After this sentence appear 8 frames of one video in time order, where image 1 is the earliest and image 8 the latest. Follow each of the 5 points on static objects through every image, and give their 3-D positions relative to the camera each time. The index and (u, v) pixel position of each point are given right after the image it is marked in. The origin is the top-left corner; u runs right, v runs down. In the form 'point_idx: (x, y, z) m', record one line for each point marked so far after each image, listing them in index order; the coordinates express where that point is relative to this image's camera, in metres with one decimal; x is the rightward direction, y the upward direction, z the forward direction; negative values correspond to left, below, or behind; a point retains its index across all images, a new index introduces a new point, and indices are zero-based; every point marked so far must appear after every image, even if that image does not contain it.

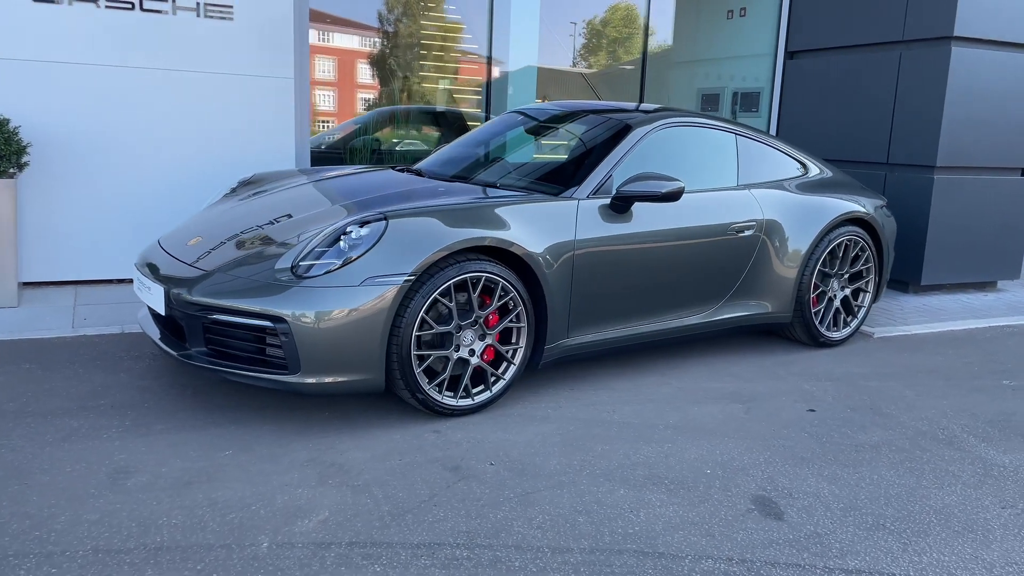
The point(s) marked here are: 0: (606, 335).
0: (+0.5, -0.2, +4.0) m
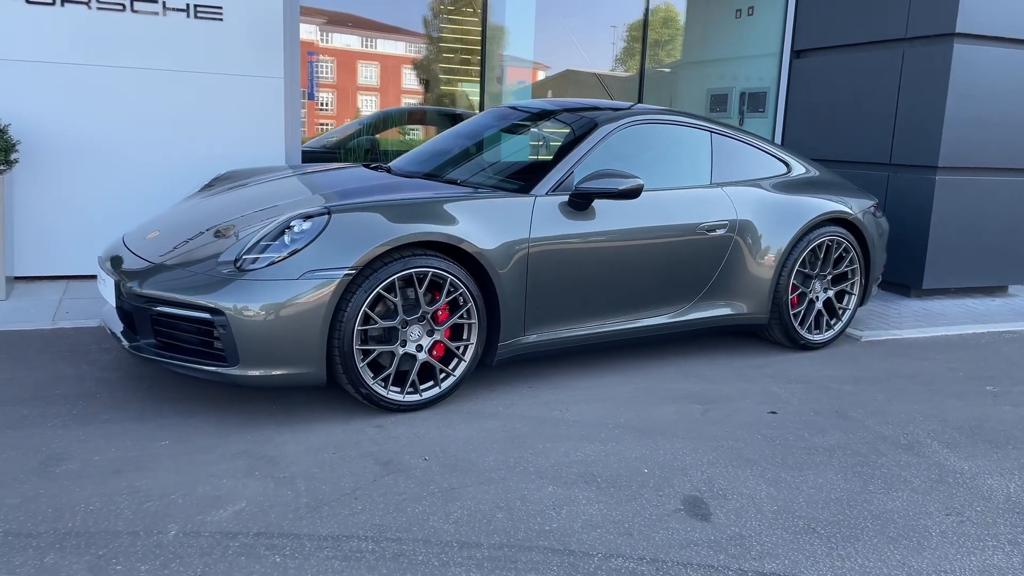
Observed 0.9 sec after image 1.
0: (+0.3, -0.2, +4.0) m
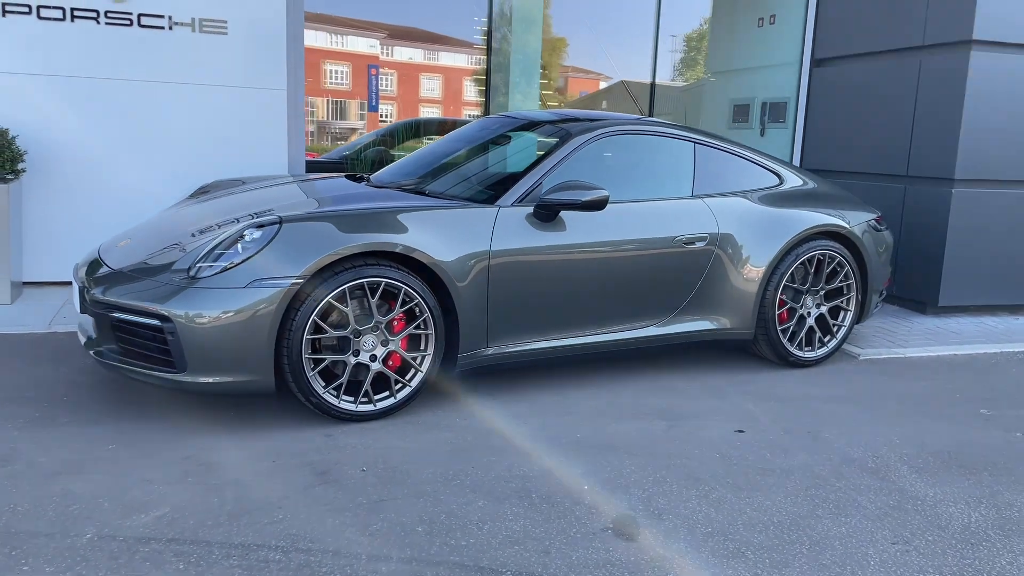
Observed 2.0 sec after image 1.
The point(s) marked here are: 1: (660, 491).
0: (+0.1, -0.3, +3.9) m
1: (+0.6, -0.8, +3.0) m
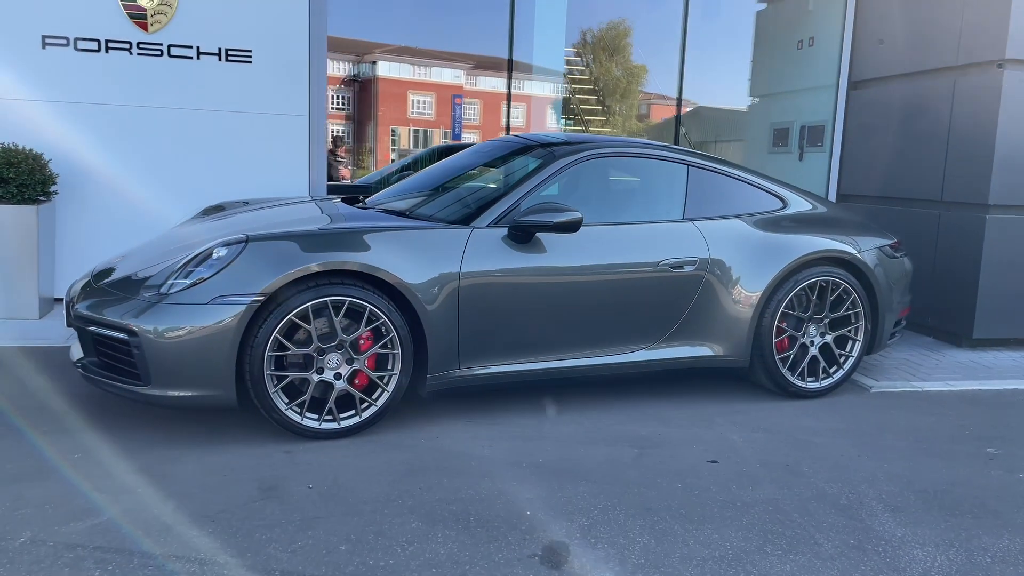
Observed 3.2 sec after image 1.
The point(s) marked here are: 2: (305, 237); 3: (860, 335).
0: (0.0, -0.4, +3.9) m
1: (+0.3, -0.9, +2.9) m
2: (-0.9, +0.2, +3.4) m
3: (+2.1, -0.3, +4.7) m
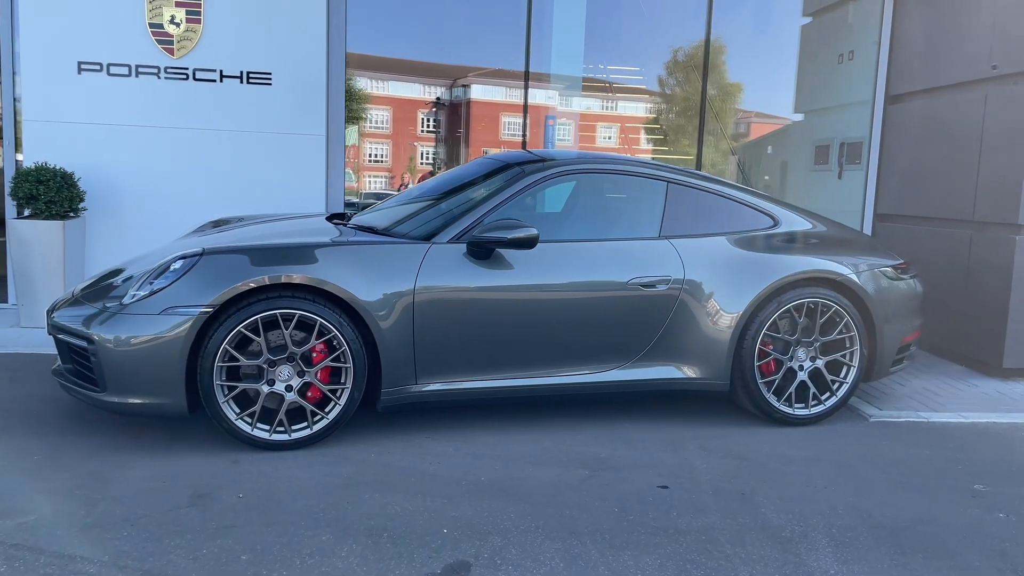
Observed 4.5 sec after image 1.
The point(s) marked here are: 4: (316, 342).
0: (-0.2, -0.5, +3.9) m
1: (0.0, -0.9, +2.8) m
2: (-1.2, +0.2, +3.5) m
3: (+2.0, -0.4, +4.4) m
4: (-0.9, -0.3, +3.6) m
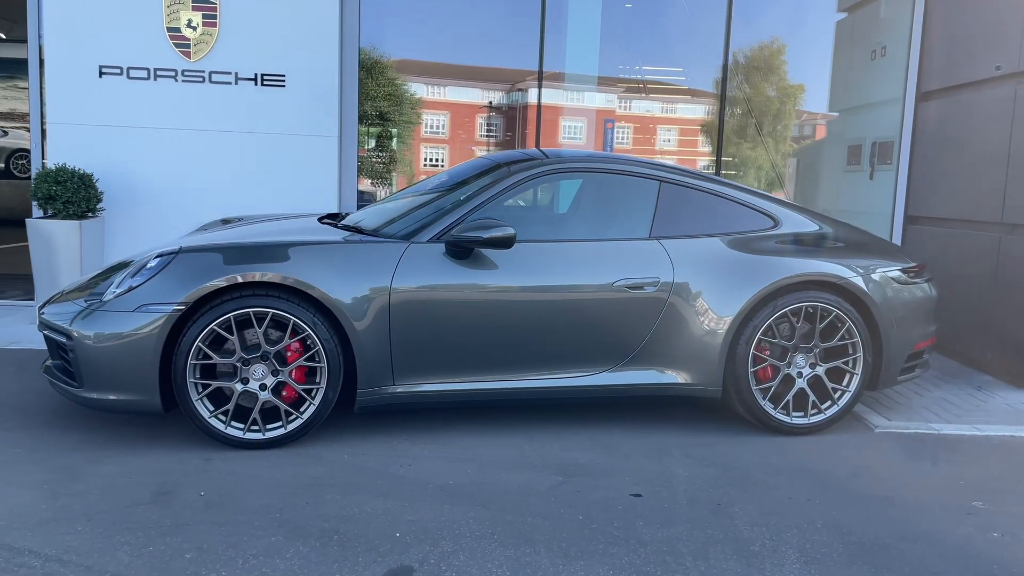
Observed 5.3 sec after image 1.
0: (-0.3, -0.5, +3.8) m
1: (-0.1, -0.9, +2.7) m
2: (-1.3, +0.2, +3.5) m
3: (+1.9, -0.4, +4.2) m
4: (-1.0, -0.3, +3.6) m
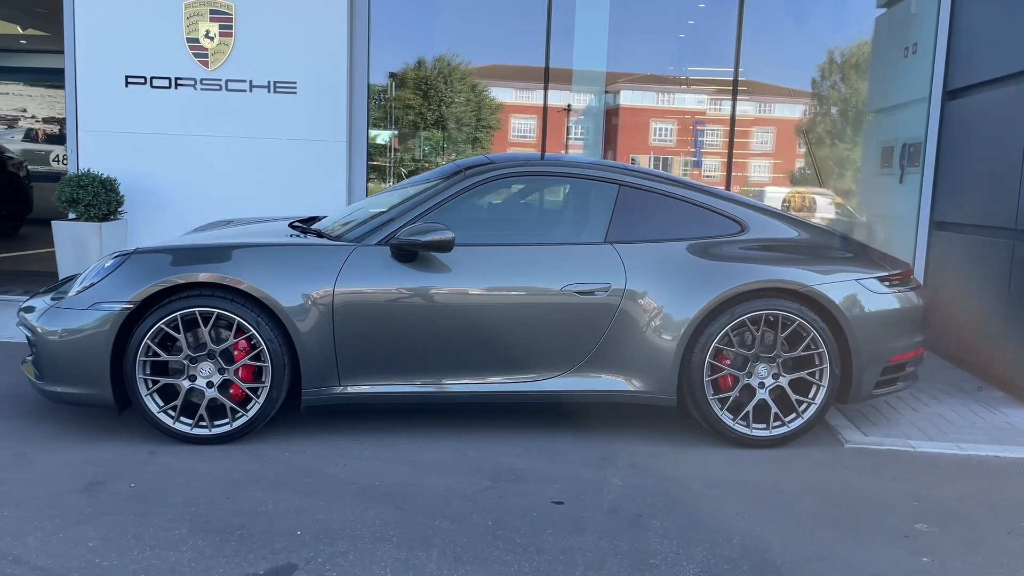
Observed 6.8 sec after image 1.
0: (-0.6, -0.5, +3.9) m
1: (-0.5, -0.9, +2.8) m
2: (-1.6, +0.2, +3.7) m
3: (+1.7, -0.5, +4.1) m
4: (-1.3, -0.3, +3.7) m
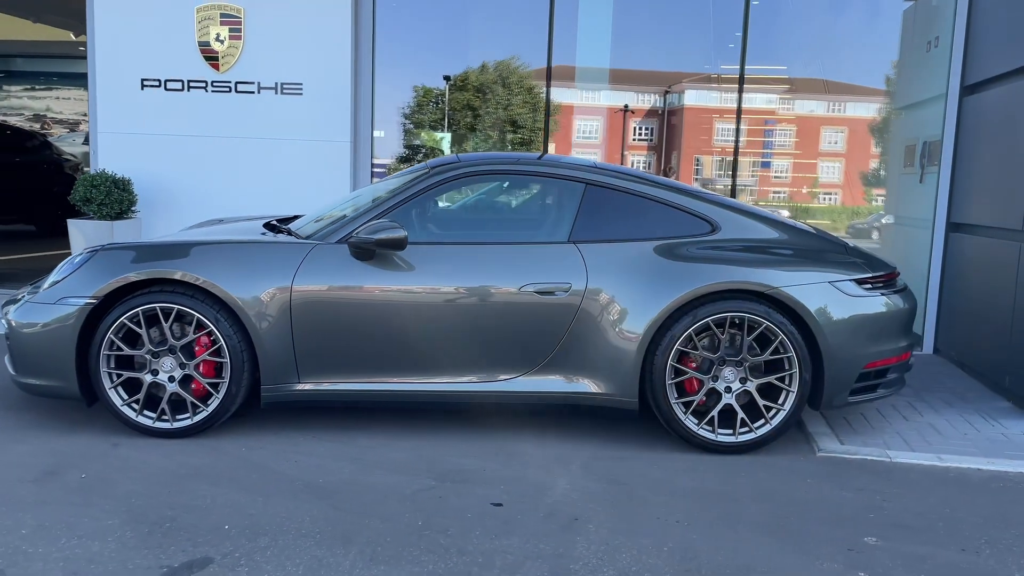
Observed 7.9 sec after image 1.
0: (-0.8, -0.5, +3.9) m
1: (-0.8, -0.9, +2.8) m
2: (-1.8, +0.2, +3.8) m
3: (+1.5, -0.5, +3.9) m
4: (-1.6, -0.2, +3.8) m
